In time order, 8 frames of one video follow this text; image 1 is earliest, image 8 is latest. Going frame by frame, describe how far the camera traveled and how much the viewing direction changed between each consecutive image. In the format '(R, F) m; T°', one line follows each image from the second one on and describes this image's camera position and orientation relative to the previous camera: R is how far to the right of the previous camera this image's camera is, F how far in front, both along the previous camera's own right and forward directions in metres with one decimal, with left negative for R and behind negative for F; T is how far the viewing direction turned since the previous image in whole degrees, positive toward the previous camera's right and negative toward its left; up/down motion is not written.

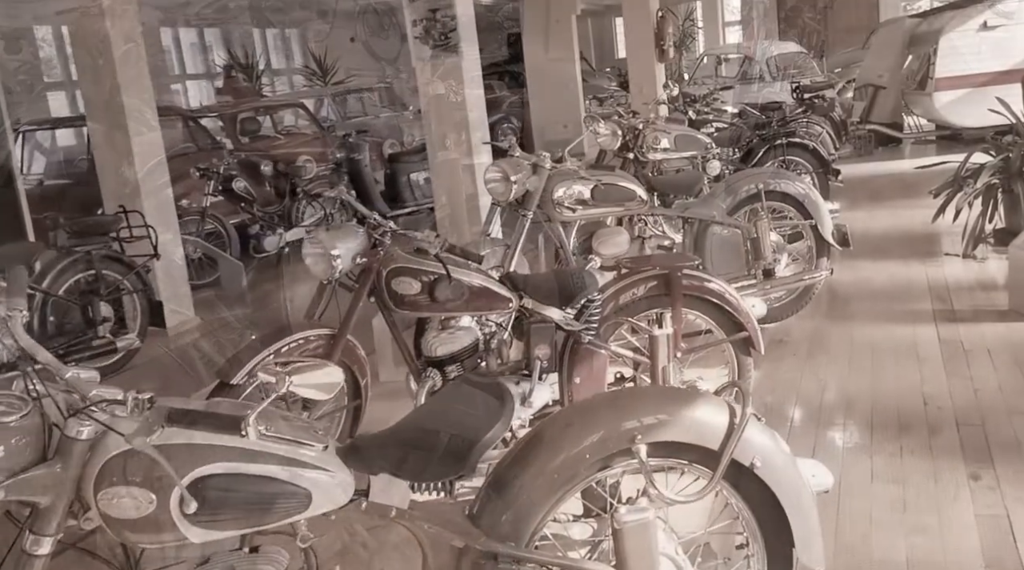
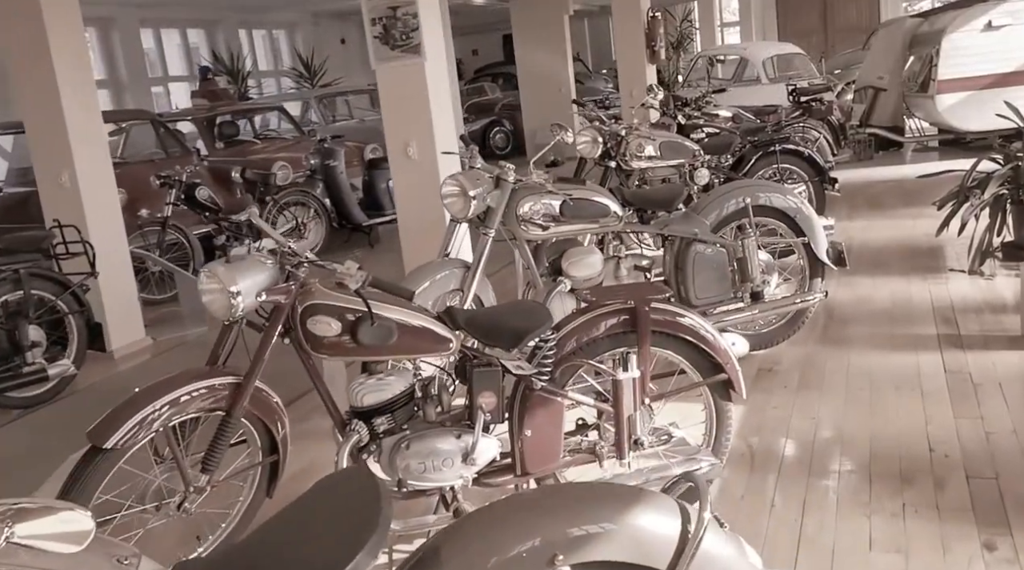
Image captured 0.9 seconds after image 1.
(+0.1, +0.4) m; 0°
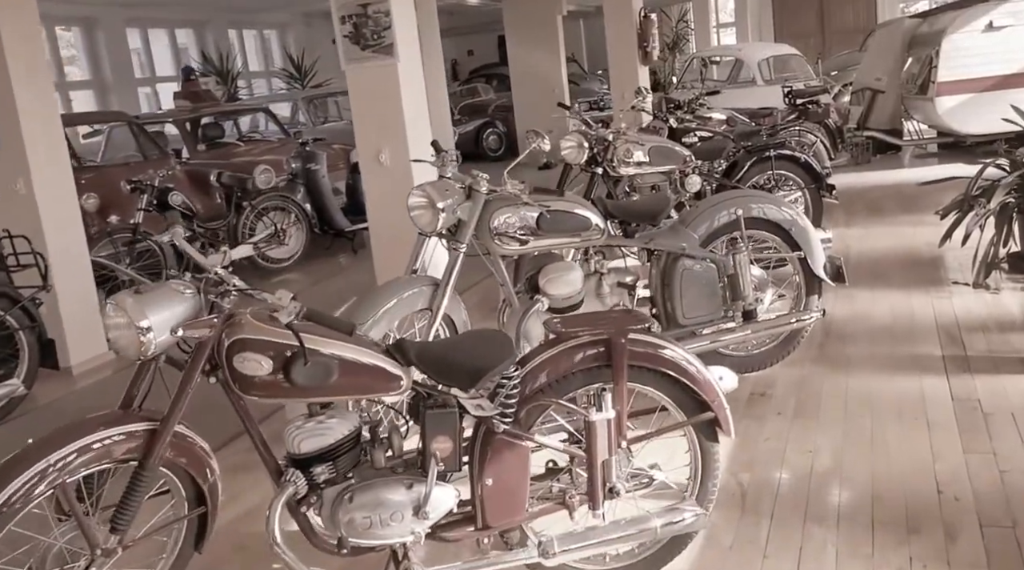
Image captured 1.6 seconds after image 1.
(+0.1, +0.3) m; 0°
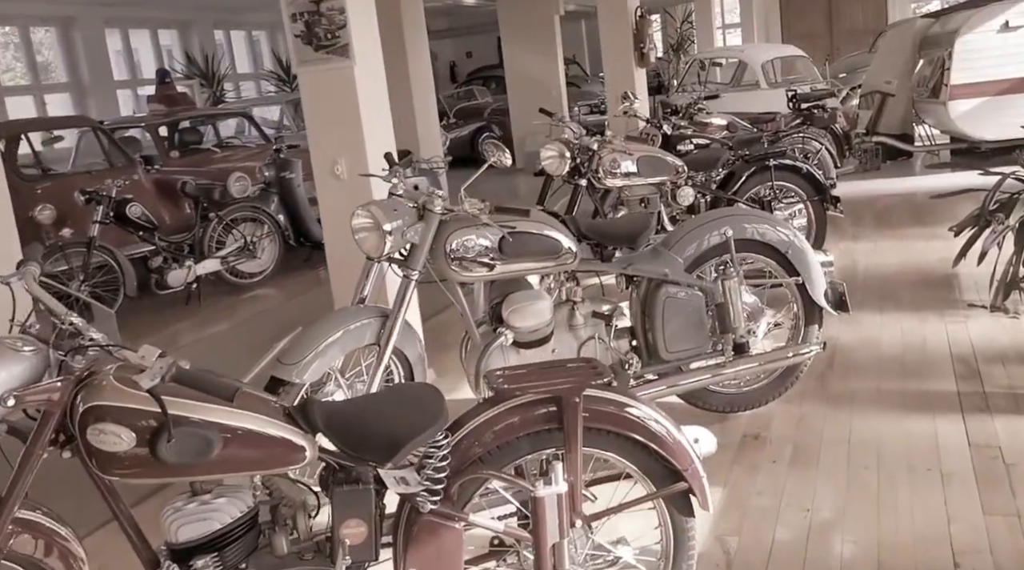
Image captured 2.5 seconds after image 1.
(+0.1, +0.4) m; 0°
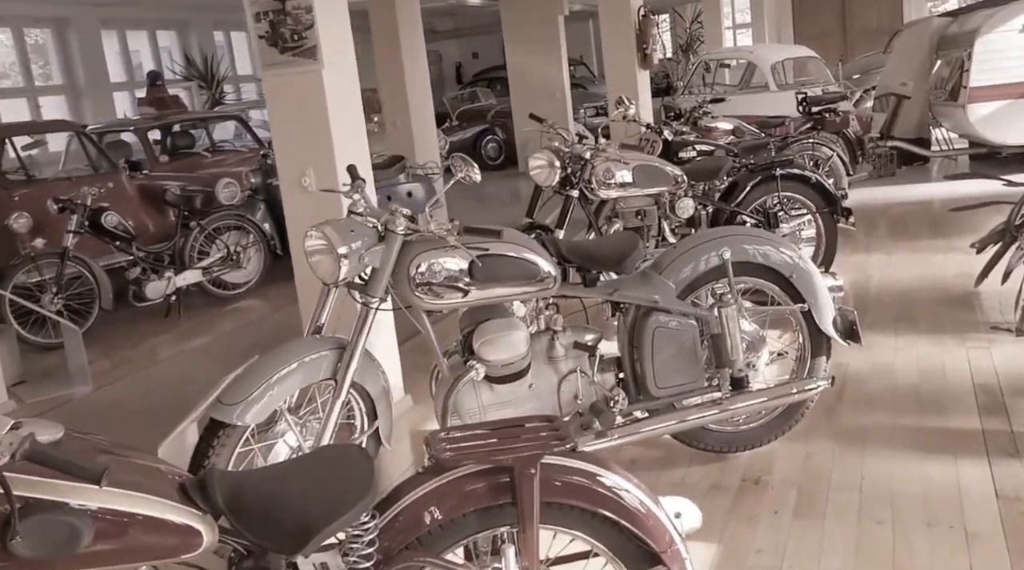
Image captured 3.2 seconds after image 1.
(+0.1, +0.3) m; -1°
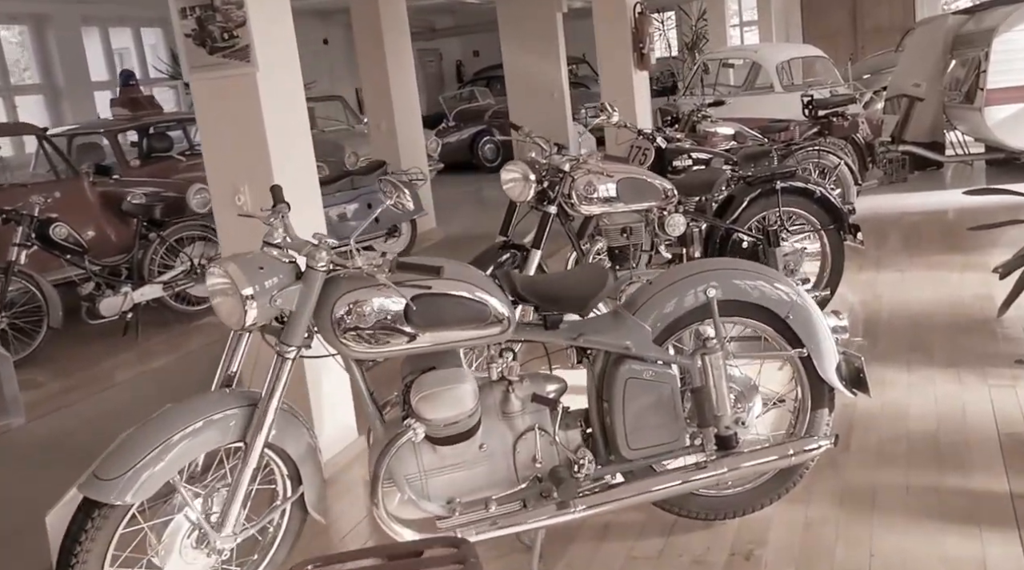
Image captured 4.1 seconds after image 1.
(+0.1, +0.4) m; -1°
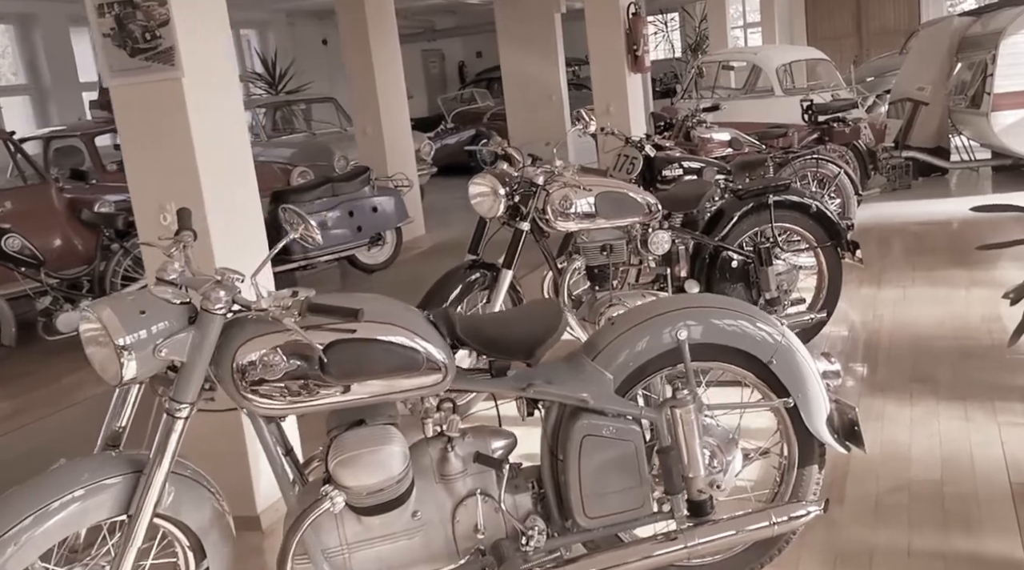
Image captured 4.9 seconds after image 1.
(+0.1, +0.3) m; -1°
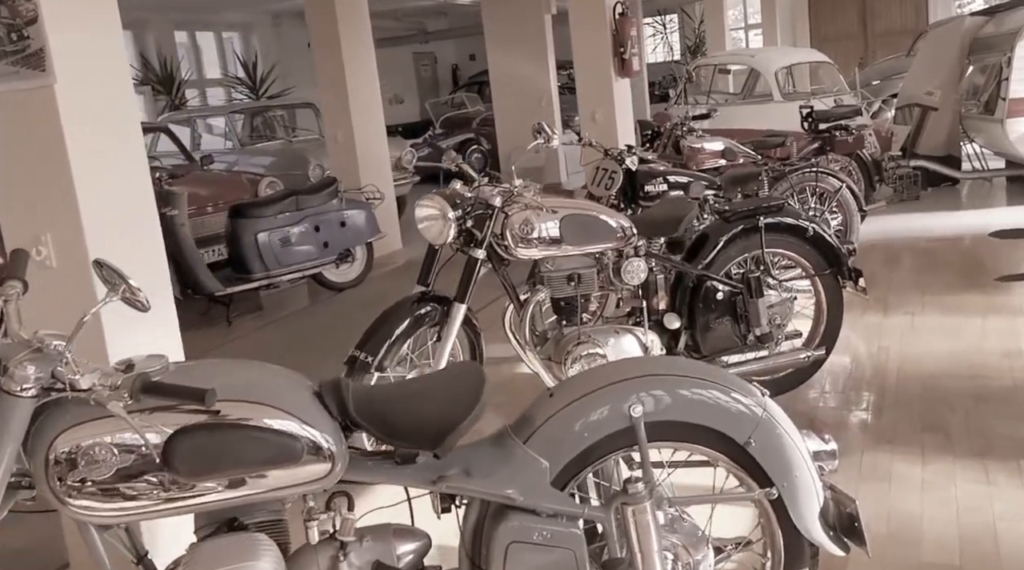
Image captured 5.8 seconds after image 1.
(+0.2, +0.4) m; 0°
